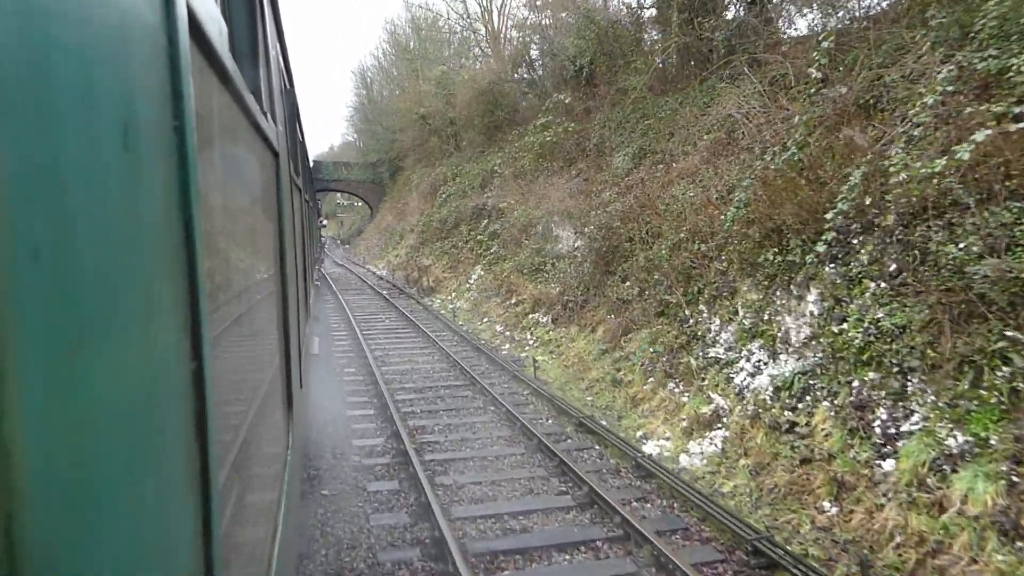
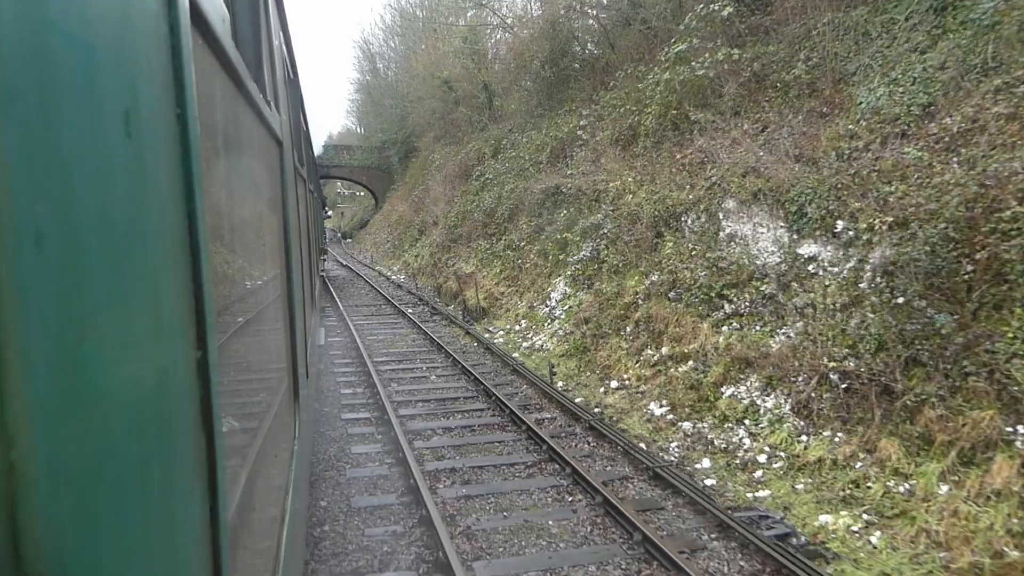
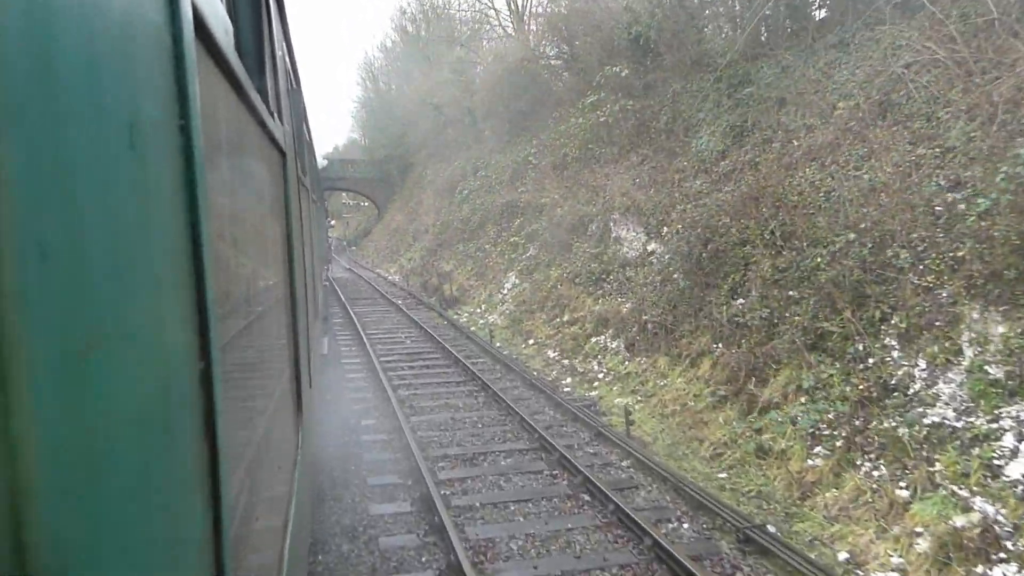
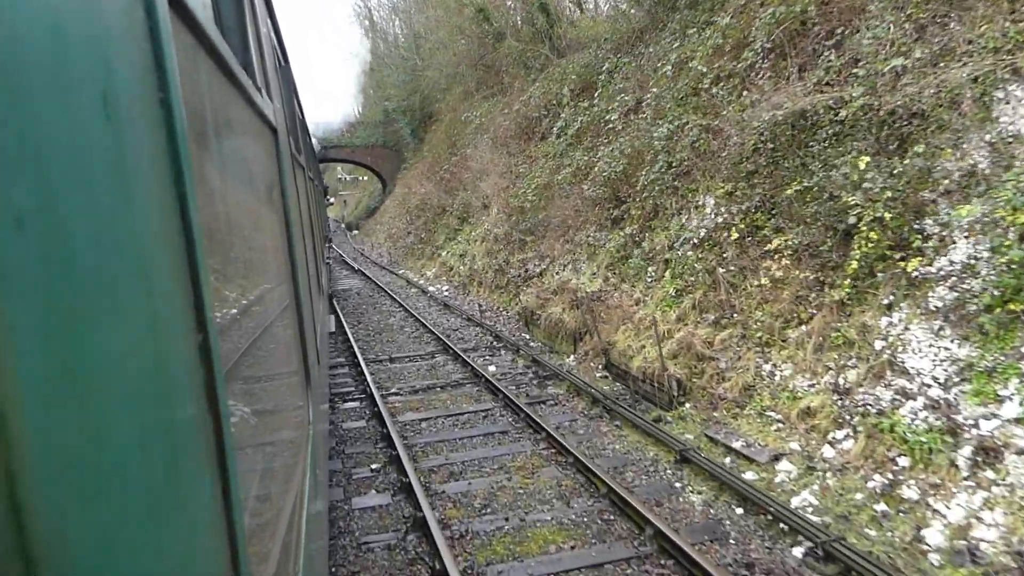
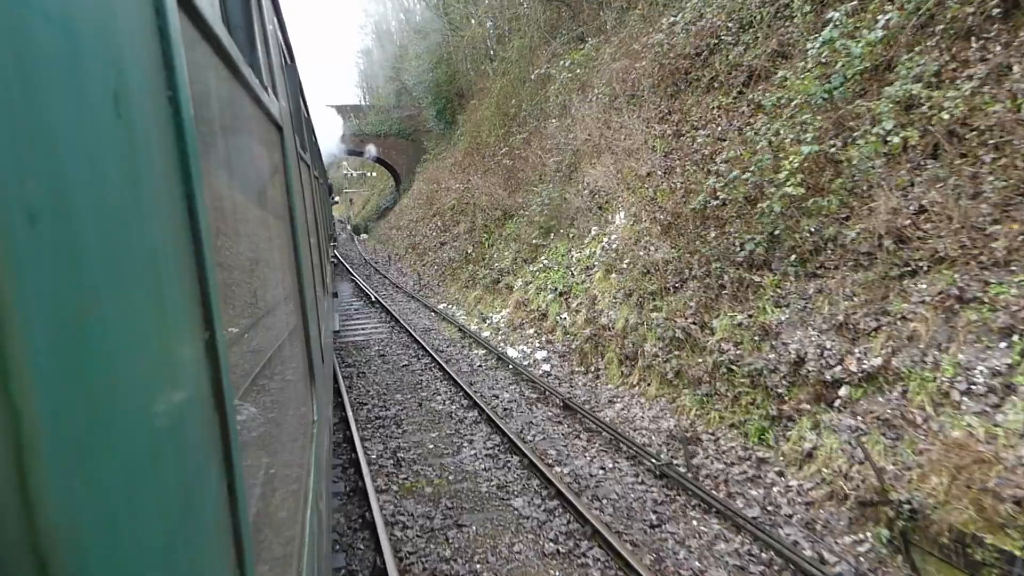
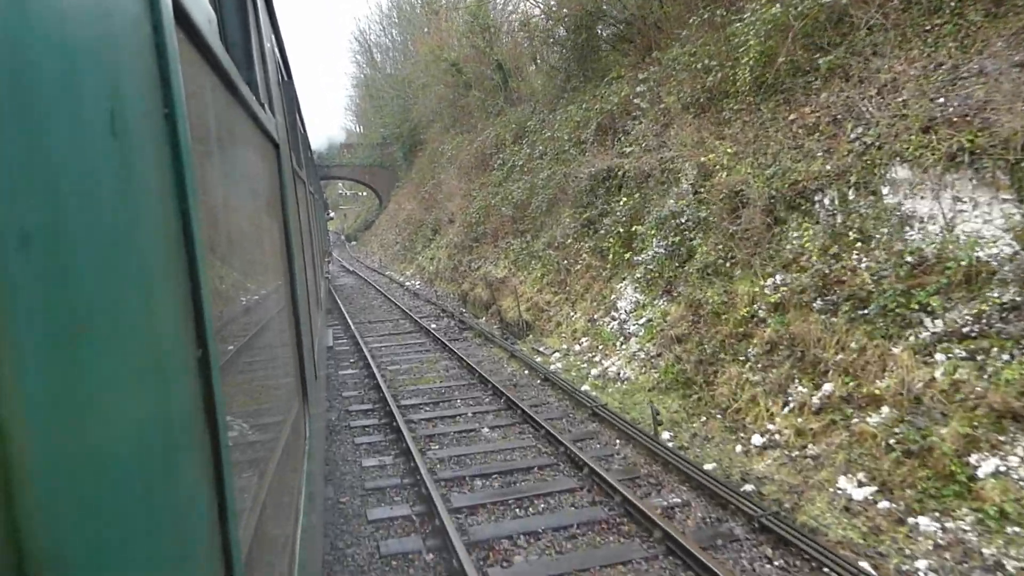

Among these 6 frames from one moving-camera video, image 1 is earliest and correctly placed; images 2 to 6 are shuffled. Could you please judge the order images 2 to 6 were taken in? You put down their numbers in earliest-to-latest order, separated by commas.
3, 2, 6, 4, 5
